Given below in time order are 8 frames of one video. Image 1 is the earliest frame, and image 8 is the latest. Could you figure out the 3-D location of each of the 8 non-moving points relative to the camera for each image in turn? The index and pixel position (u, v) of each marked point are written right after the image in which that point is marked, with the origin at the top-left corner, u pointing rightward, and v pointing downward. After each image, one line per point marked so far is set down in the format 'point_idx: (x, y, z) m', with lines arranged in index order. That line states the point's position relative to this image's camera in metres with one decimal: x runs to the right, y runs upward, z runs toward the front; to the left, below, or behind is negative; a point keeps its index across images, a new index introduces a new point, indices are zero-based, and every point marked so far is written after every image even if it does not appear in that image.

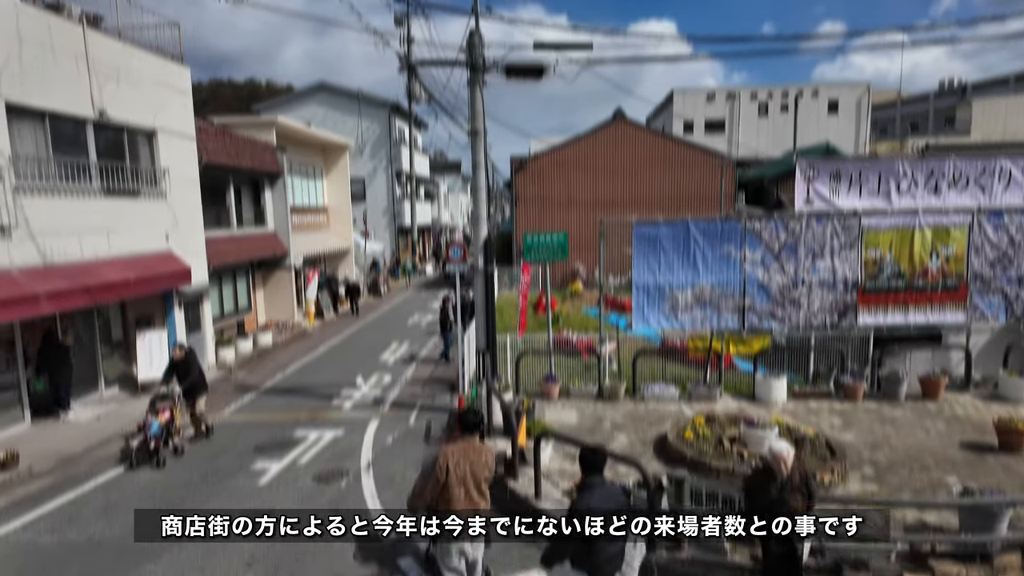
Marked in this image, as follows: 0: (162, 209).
0: (-7.8, +1.8, +13.1) m
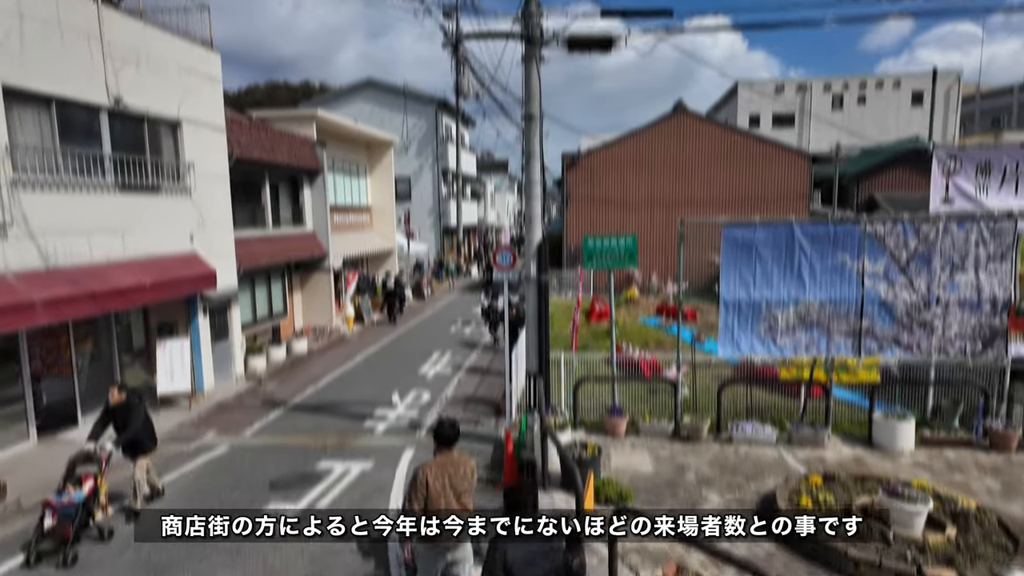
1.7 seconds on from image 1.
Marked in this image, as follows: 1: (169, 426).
0: (-6.7, +1.7, +12.0) m
1: (-6.3, -2.5, +11.0) m
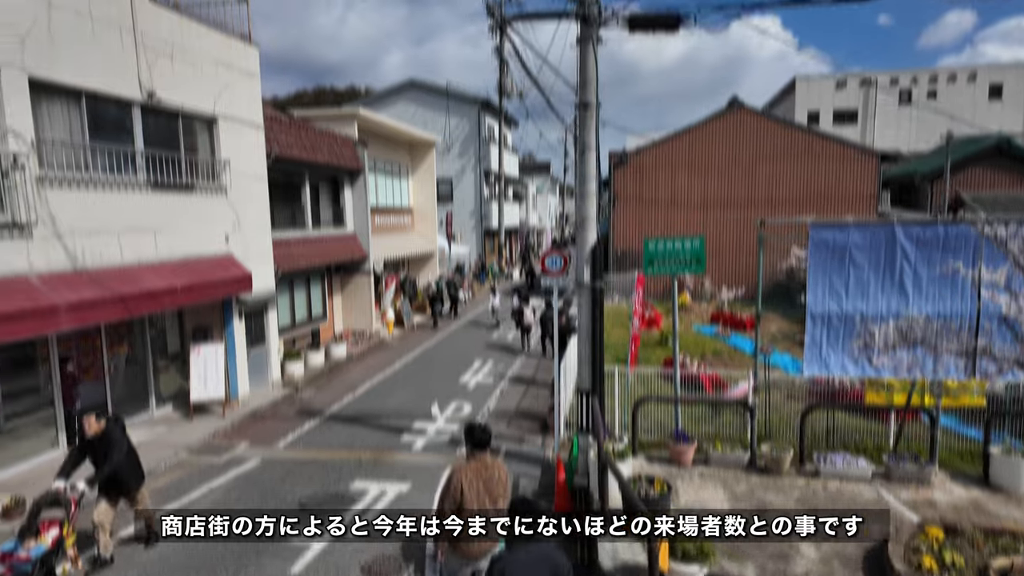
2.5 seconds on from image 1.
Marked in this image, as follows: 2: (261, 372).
0: (-5.7, +1.6, +11.6) m
1: (-5.5, -2.6, +10.5) m
2: (-5.5, -1.9, +13.0) m
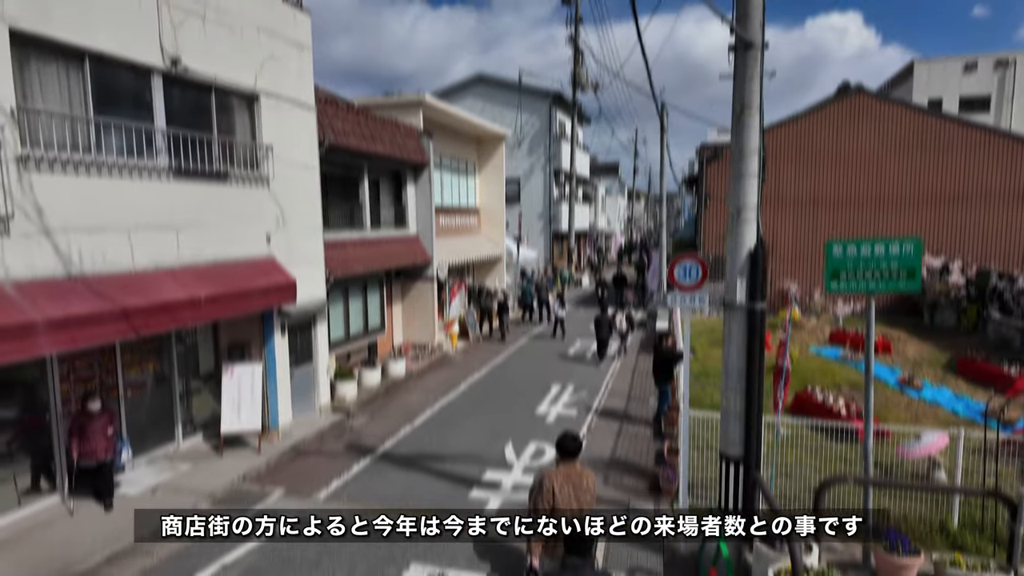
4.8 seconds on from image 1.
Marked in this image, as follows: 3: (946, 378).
0: (-4.1, +1.5, +9.7) m
1: (-4.1, -2.8, +8.6) m
2: (-3.9, -2.0, +11.2) m
3: (+9.8, -2.0, +13.4) m
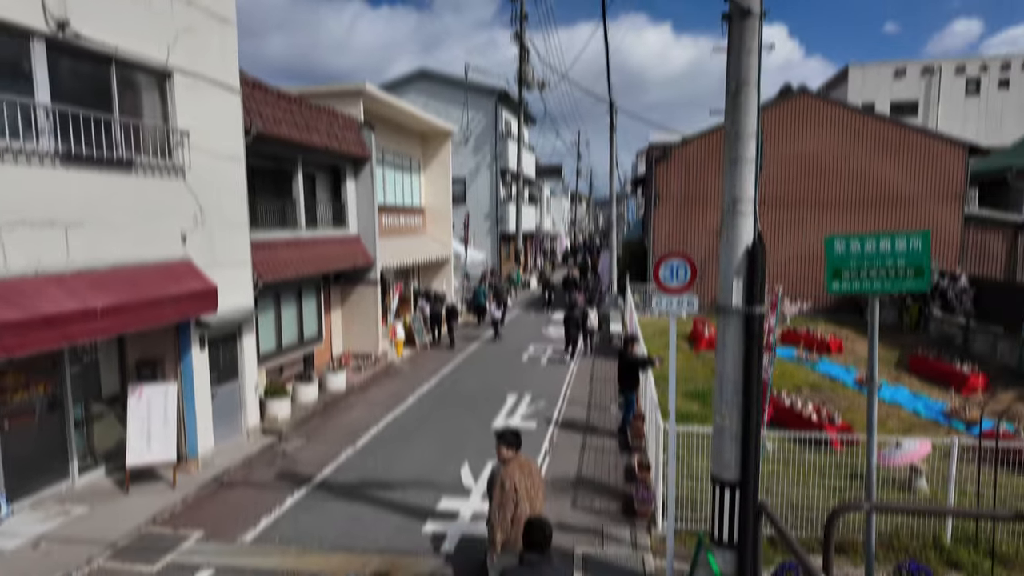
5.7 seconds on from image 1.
0: (-4.8, +1.4, +8.4) m
1: (-4.6, -2.8, +7.2) m
2: (-4.6, -2.1, +9.8) m
3: (+8.8, -2.0, +13.4) m
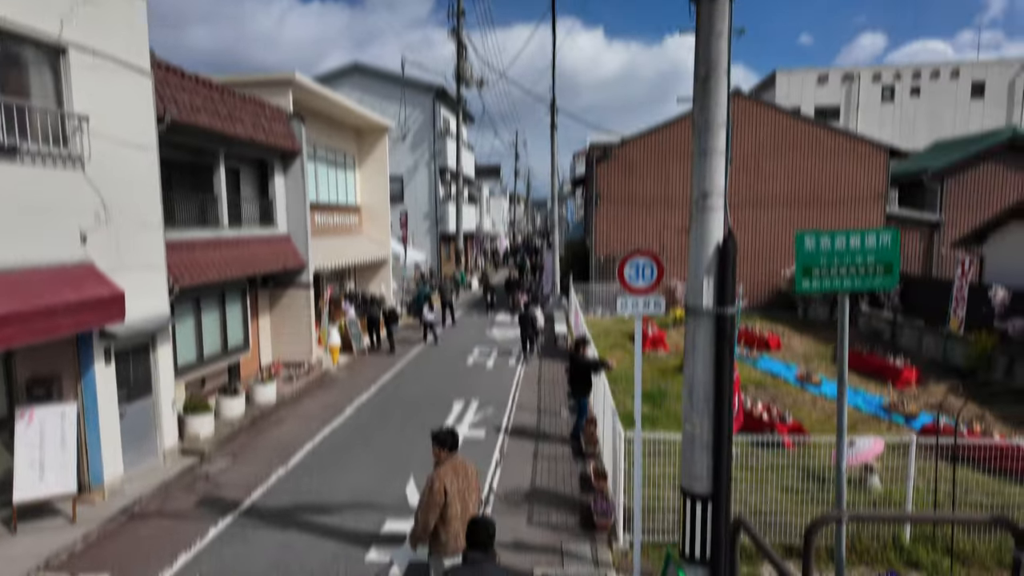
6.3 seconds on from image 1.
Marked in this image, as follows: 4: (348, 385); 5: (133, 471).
0: (-5.5, +1.3, +7.4) m
1: (-5.1, -2.9, +6.2) m
2: (-5.4, -2.2, +8.8) m
3: (+7.5, -1.9, +13.7) m
4: (-3.7, -2.2, +13.5) m
5: (-5.4, -2.6, +8.5) m
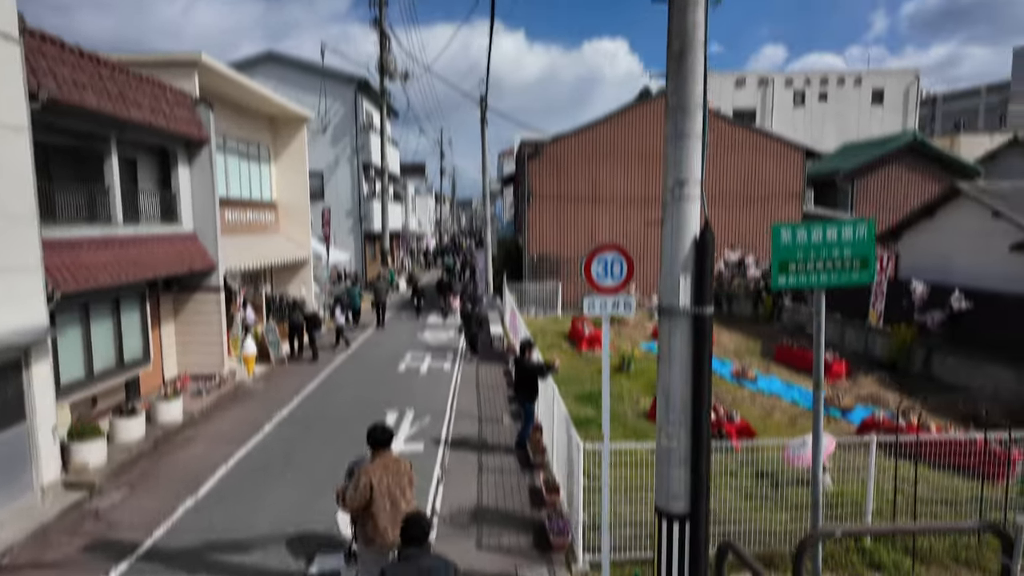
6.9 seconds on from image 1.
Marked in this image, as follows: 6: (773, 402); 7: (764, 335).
0: (-6.1, +1.2, +6.0) m
1: (-5.6, -3.0, +4.9) m
2: (-6.2, -2.3, +7.4) m
3: (+6.0, -1.8, +13.9) m
4: (-5.1, -2.3, +12.3) m
5: (-6.1, -2.7, +7.1) m
6: (+4.9, -2.1, +11.2) m
7: (+7.5, -1.4, +17.6) m
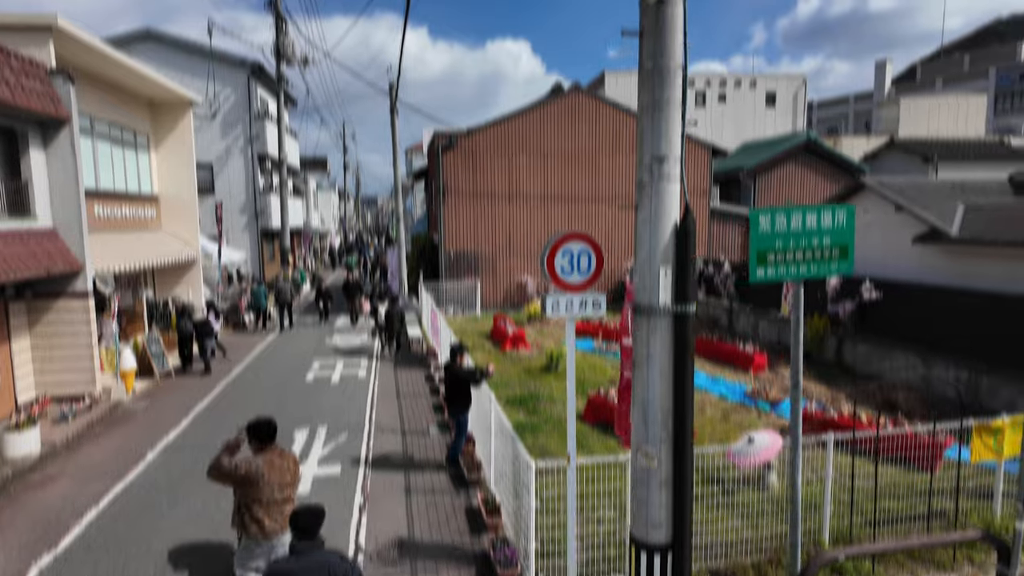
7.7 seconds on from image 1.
0: (-6.6, +1.1, +4.2) m
1: (-5.8, -3.1, +3.2) m
2: (-6.8, -2.4, +5.6) m
3: (+4.2, -1.7, +14.0) m
4: (-6.5, -2.4, +10.6) m
5: (-6.7, -2.8, +5.3) m
6: (+3.6, -2.0, +11.1) m
7: (+5.1, -1.2, +17.8) m
